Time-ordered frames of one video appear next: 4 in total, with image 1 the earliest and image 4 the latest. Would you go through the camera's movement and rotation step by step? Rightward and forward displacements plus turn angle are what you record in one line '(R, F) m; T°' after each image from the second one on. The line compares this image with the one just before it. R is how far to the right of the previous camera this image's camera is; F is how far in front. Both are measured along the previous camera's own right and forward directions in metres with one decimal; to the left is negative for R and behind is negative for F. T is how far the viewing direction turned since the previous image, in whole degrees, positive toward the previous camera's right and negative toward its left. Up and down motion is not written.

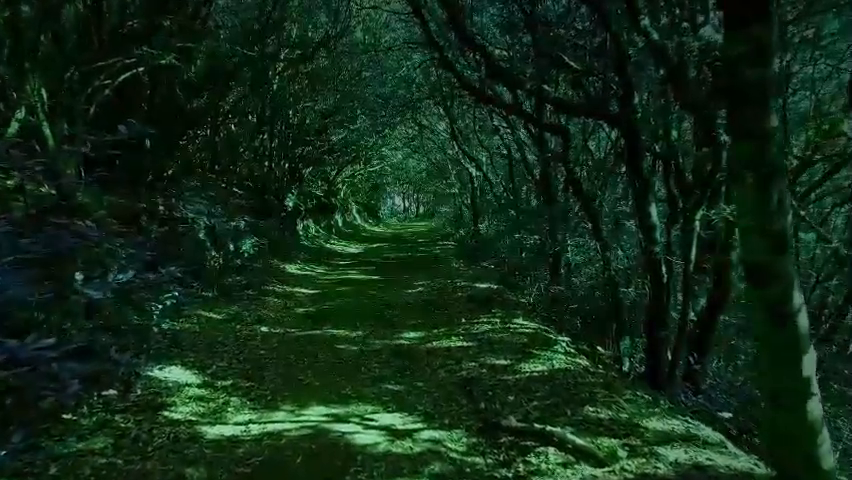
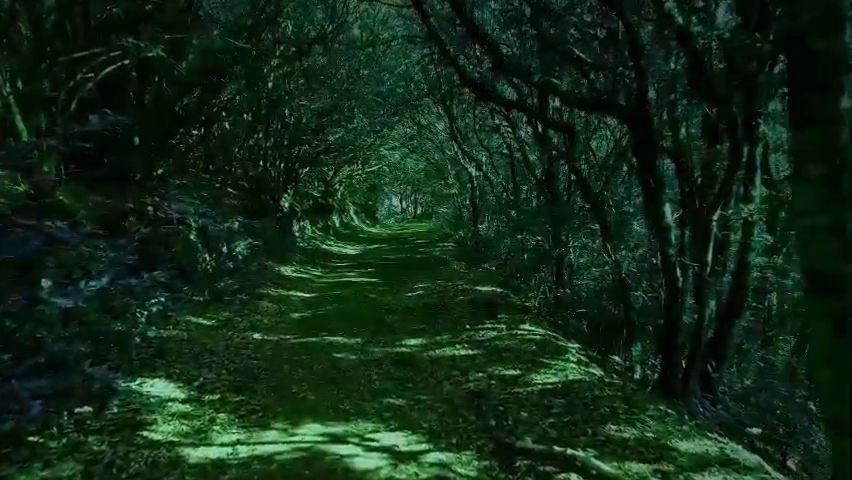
(-0.1, +0.6) m; 0°
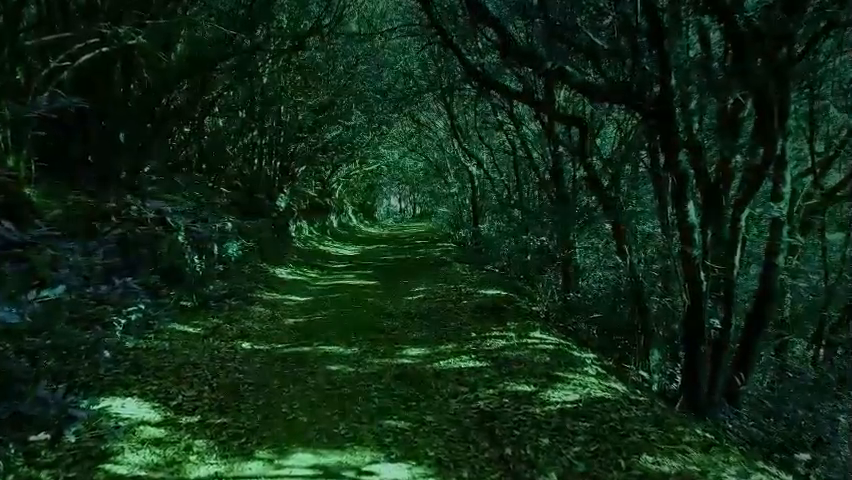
(-0.1, +0.8) m; 0°
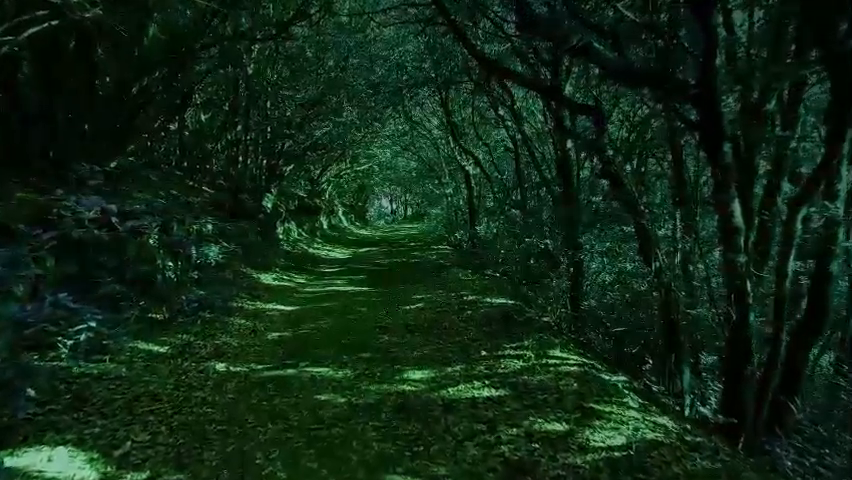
(-0.2, +1.3) m; +1°
